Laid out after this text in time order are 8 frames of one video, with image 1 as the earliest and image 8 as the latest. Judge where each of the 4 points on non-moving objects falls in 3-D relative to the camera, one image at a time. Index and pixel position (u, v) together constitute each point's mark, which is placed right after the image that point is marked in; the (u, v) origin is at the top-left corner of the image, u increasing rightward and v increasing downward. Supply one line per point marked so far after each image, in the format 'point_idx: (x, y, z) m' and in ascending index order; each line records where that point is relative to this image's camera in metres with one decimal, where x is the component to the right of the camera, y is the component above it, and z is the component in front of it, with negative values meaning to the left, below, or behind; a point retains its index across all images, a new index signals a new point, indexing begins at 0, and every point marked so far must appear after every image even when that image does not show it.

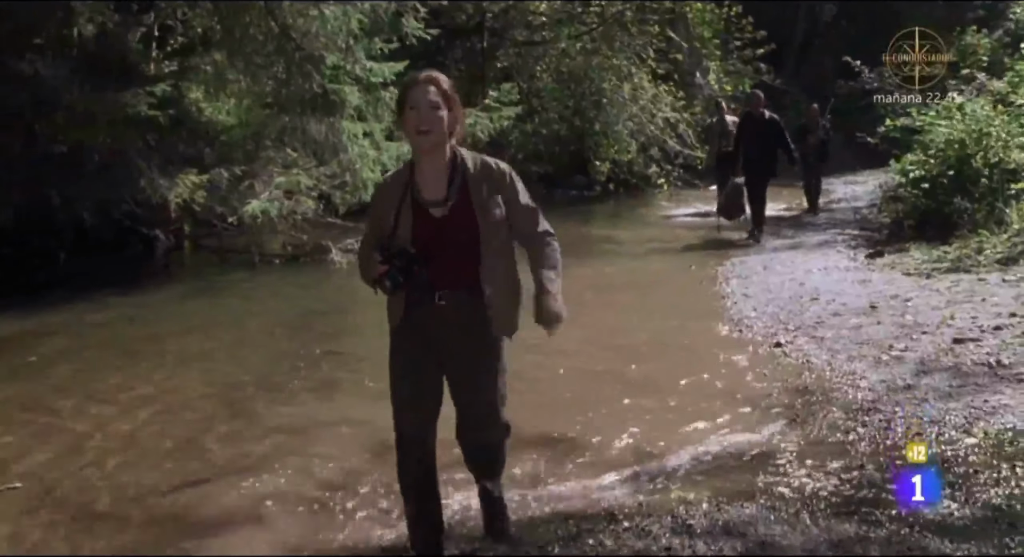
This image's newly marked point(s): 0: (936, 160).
0: (+4.1, +1.1, +14.4) m
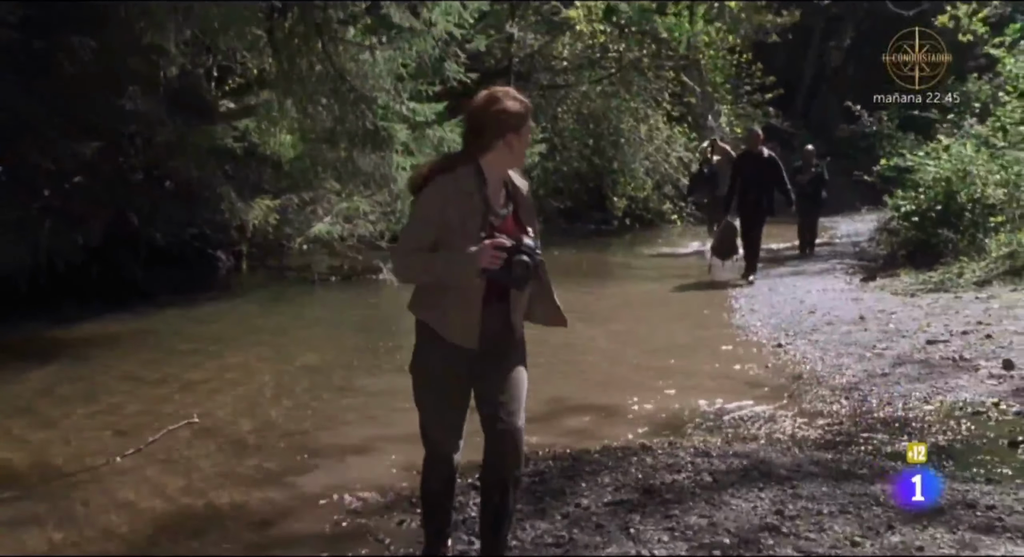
0: (+4.5, +0.9, +16.0) m
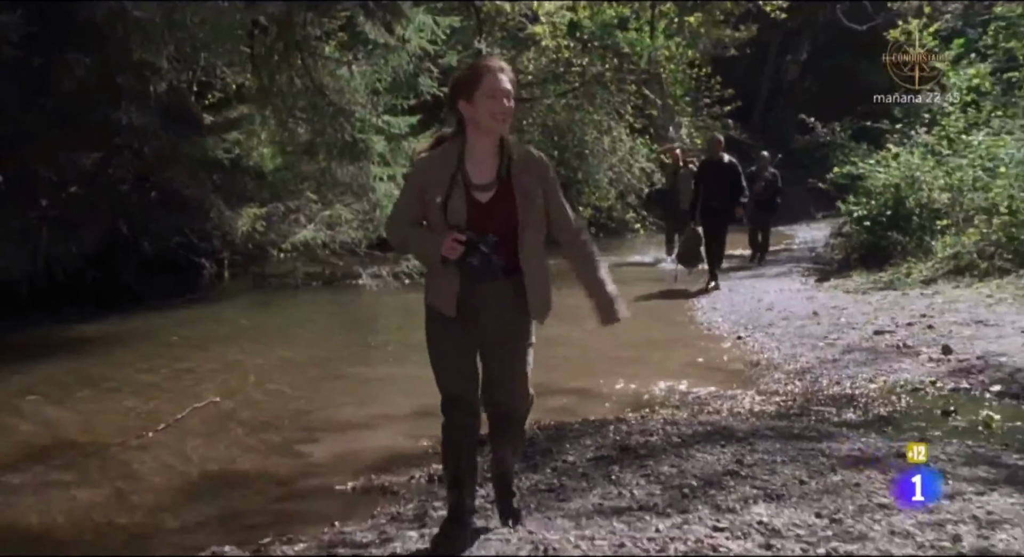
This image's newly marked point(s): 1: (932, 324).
0: (+4.2, +0.9, +17.0) m
1: (+3.1, -0.3, +11.1) m
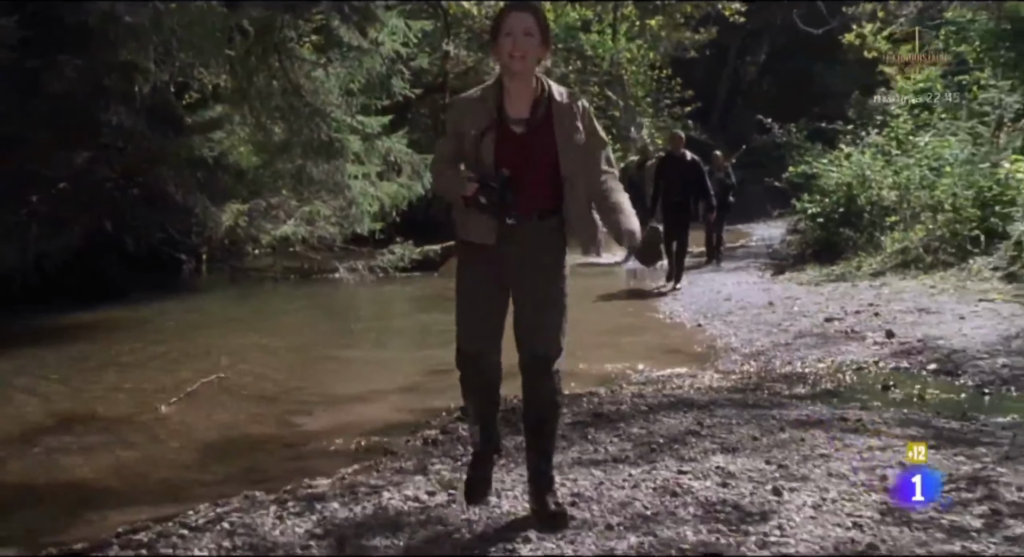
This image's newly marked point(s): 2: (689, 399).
0: (+3.8, +0.9, +17.8) m
1: (+2.9, -0.3, +11.9) m
2: (+0.9, -0.6, +7.5) m
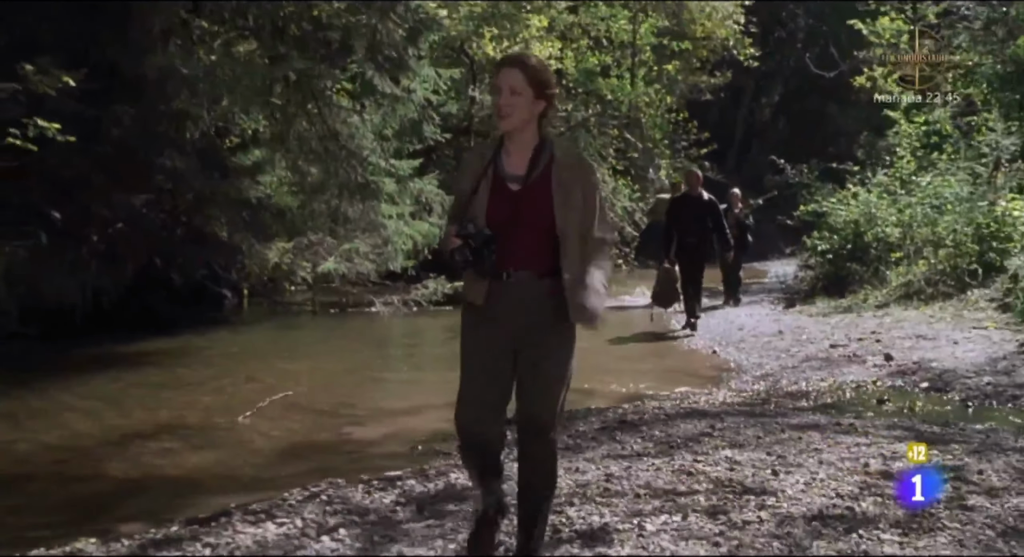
0: (+4.1, +0.5, +18.8) m
1: (+3.2, -0.5, +12.9) m
2: (+1.1, -0.7, +8.5) m
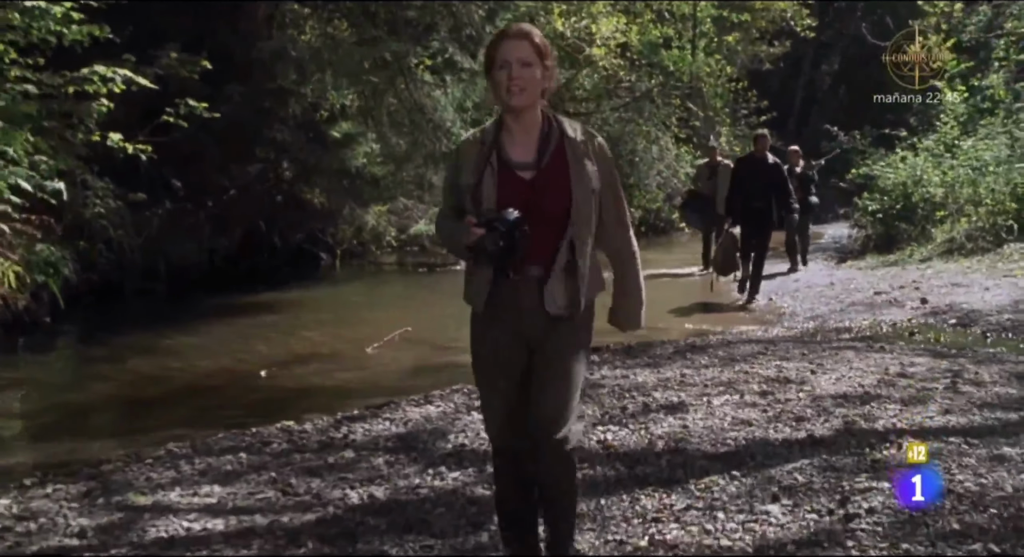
0: (+5.1, +1.1, +20.3) m
1: (+3.9, -0.1, +14.4) m
2: (+1.7, -0.4, +10.1) m
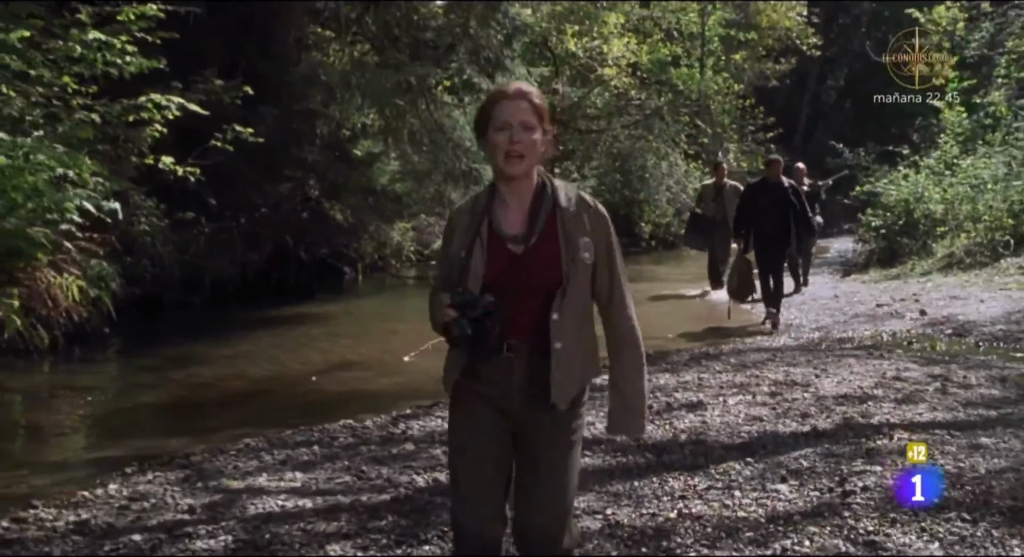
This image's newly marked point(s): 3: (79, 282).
0: (+5.4, +0.9, +21.1) m
1: (+4.2, -0.2, +15.3) m
2: (+1.9, -0.5, +10.9) m
3: (-3.5, 0.0, +11.9) m
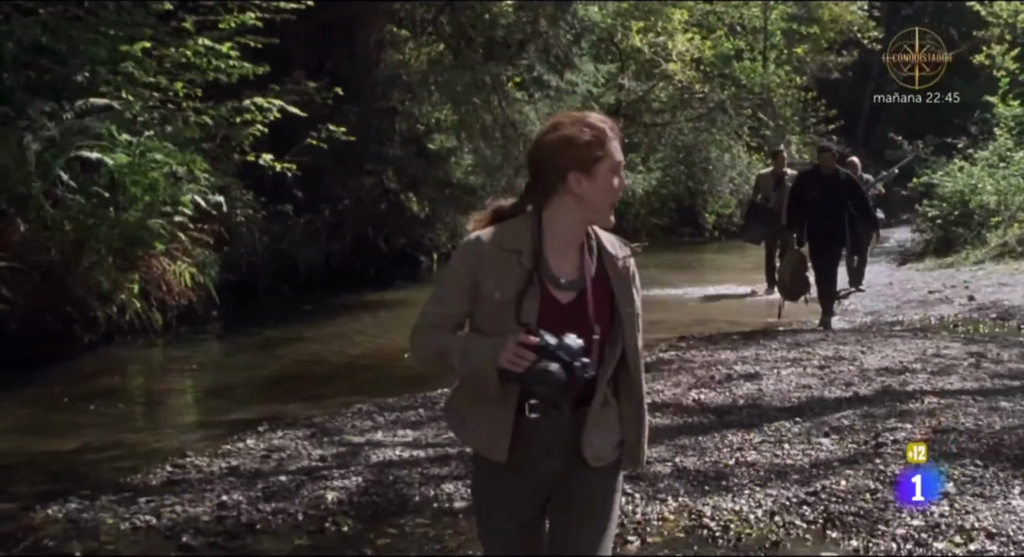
0: (+6.4, +1.1, +21.9) m
1: (+4.9, -0.1, +16.1) m
2: (+2.5, -0.4, +11.9) m
3: (-2.8, +0.1, +13.1) m
